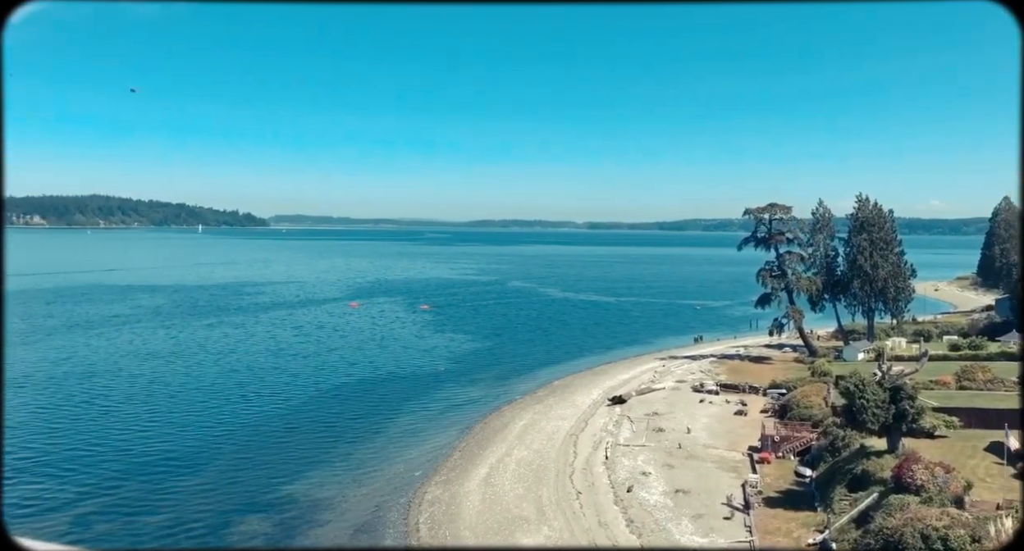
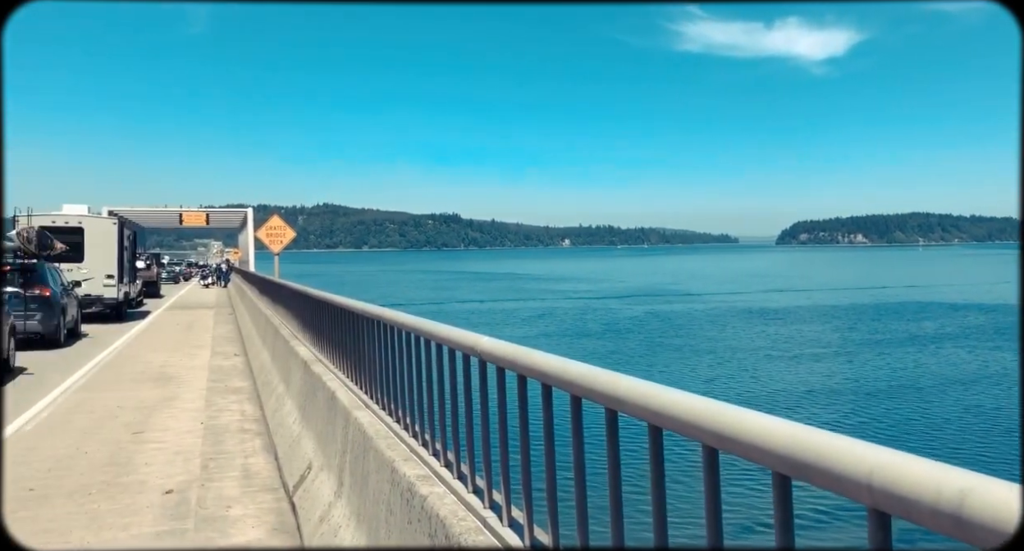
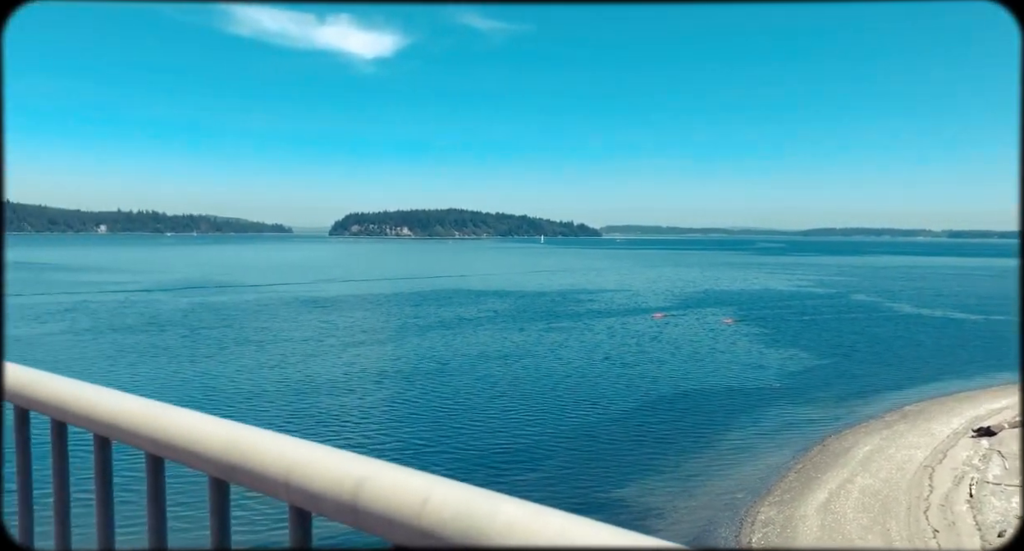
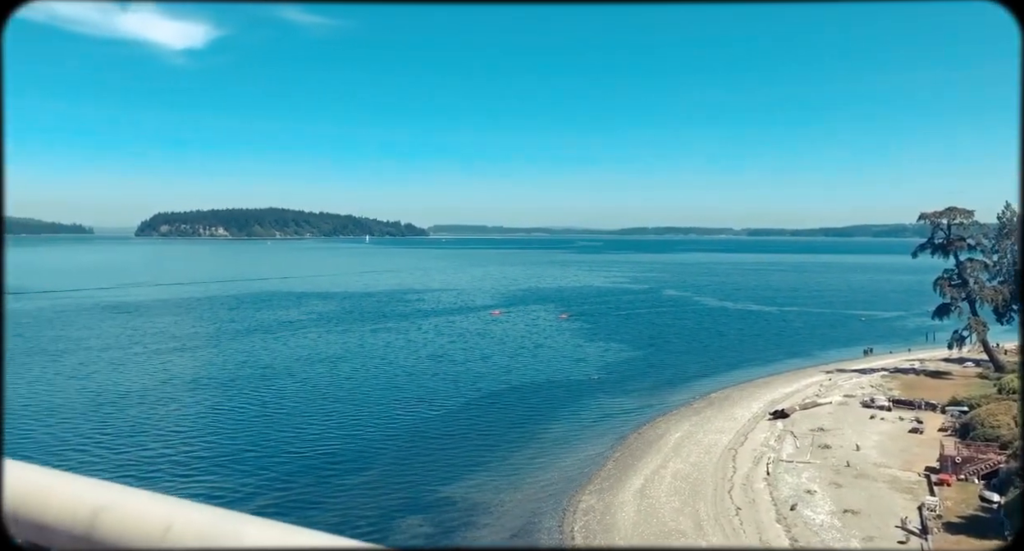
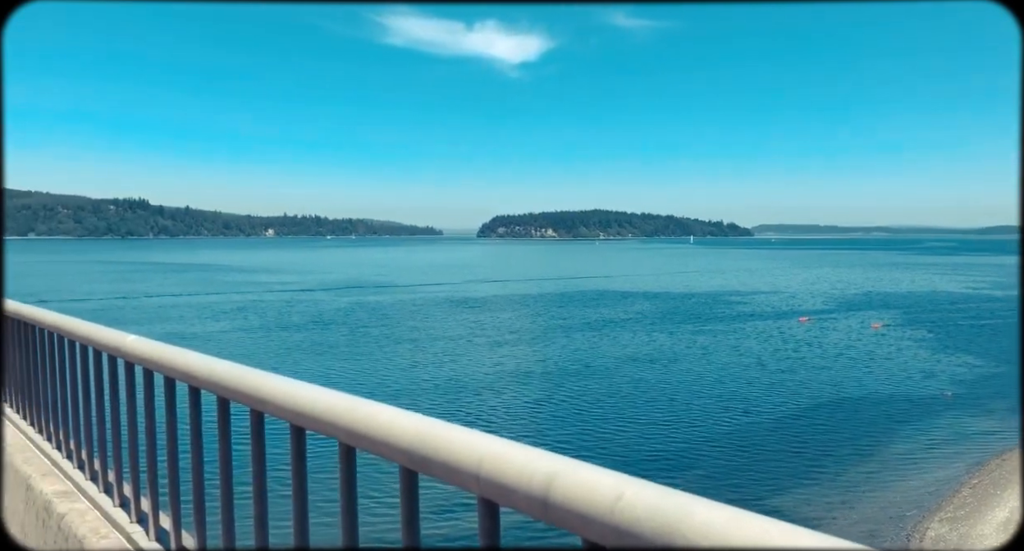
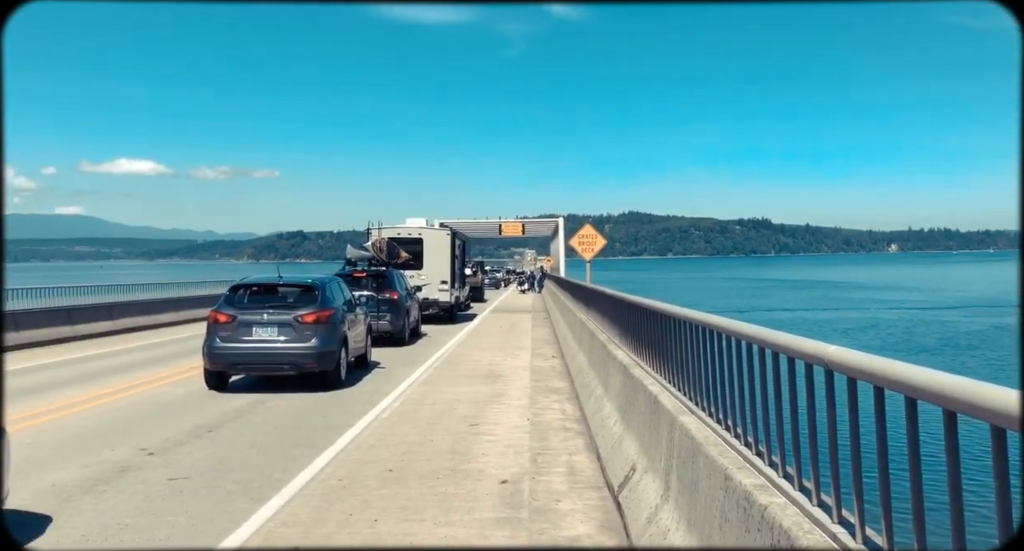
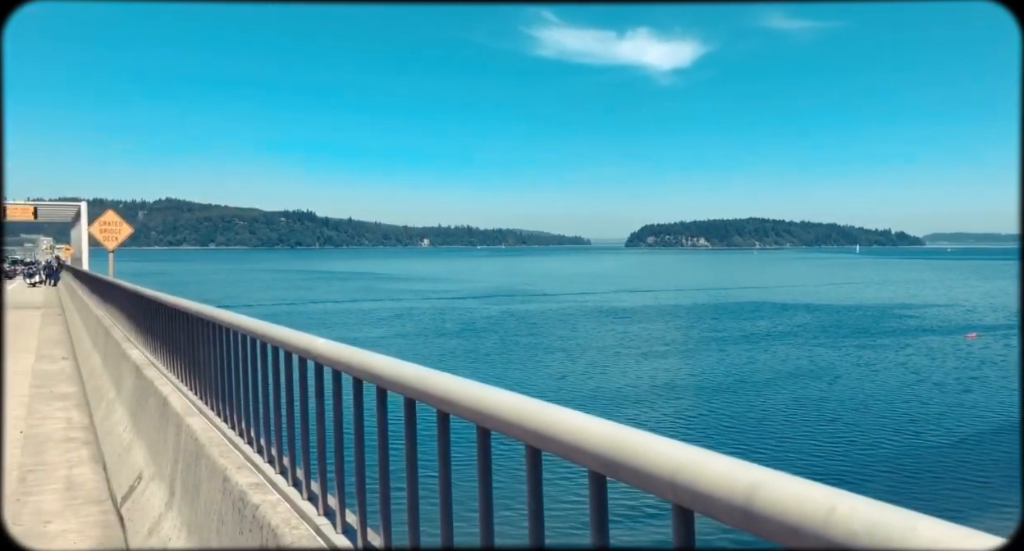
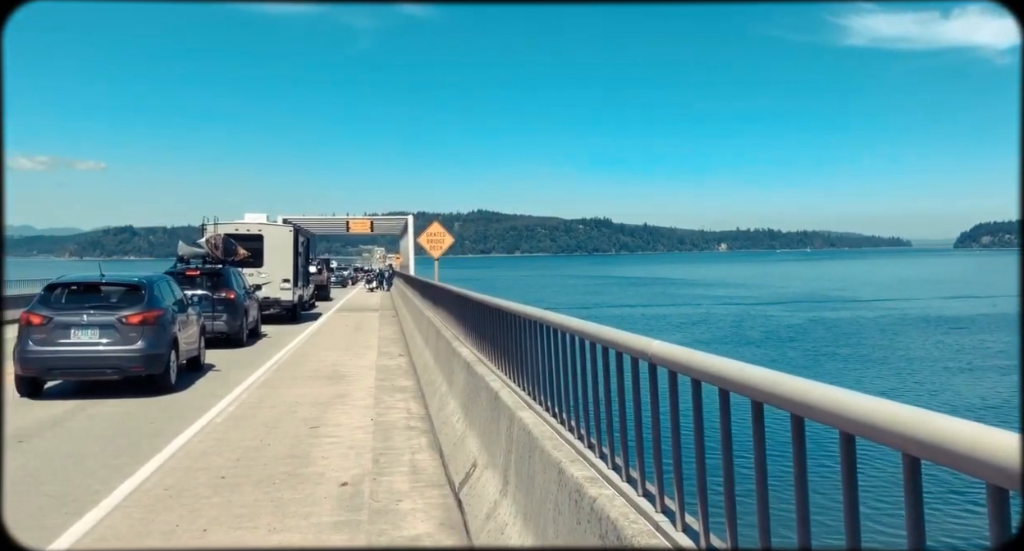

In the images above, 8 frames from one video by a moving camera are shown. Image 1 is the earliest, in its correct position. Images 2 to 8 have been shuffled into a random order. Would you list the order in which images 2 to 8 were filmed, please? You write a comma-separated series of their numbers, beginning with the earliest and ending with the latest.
4, 3, 5, 7, 2, 8, 6
